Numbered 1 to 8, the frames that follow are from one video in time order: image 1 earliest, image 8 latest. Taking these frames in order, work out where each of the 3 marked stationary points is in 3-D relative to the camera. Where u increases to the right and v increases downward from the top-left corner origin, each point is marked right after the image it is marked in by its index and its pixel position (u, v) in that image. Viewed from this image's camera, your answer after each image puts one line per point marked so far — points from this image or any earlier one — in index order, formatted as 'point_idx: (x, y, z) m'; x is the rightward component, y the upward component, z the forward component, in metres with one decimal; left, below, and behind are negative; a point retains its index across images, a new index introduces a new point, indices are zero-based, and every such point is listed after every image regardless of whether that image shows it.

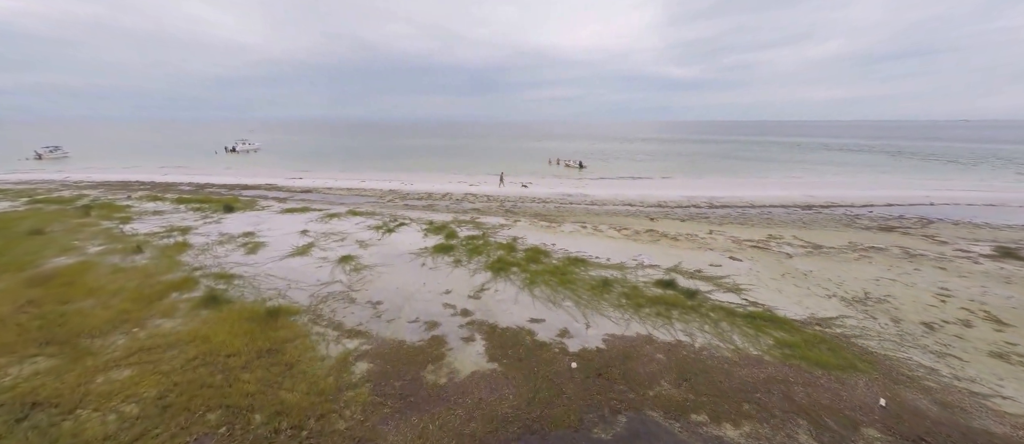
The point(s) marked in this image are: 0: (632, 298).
0: (+2.9, -1.9, +7.8) m
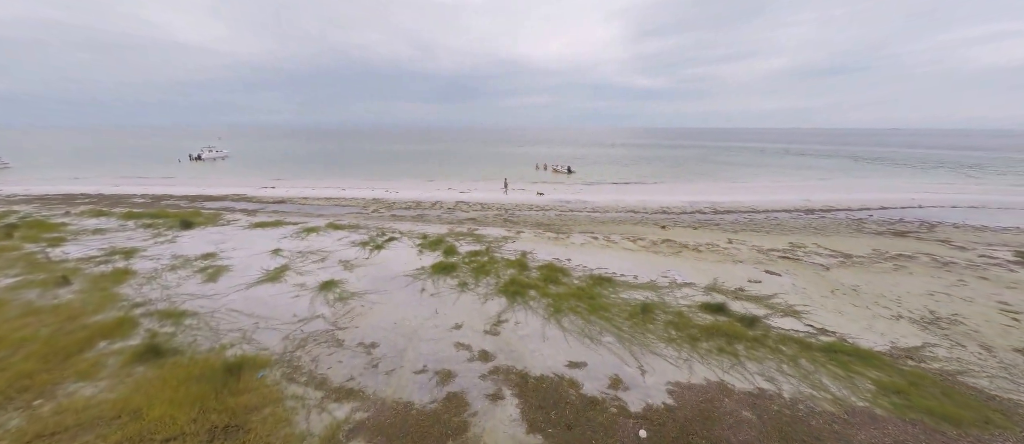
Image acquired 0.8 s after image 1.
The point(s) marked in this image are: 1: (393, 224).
0: (+3.5, -2.2, +6.6) m
1: (-6.1, -0.1, +16.5) m
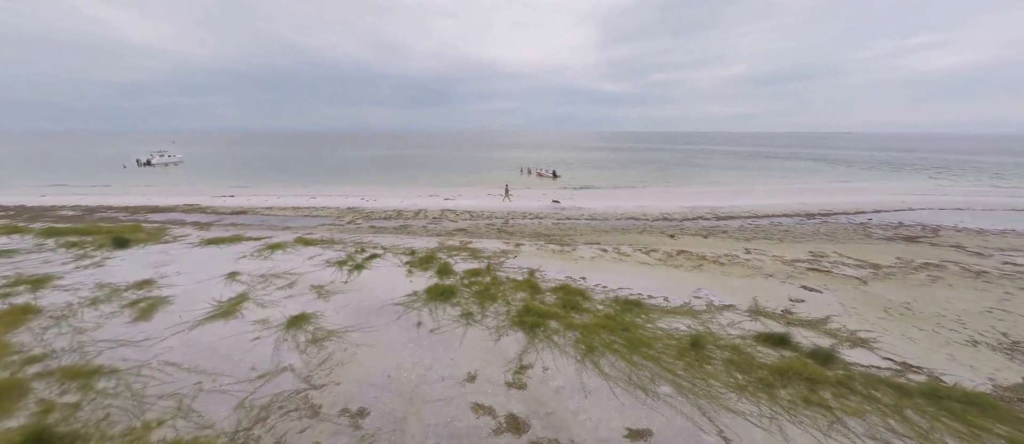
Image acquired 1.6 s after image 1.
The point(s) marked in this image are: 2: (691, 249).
0: (+4.0, -2.5, +5.4) m
1: (-6.3, -0.6, +14.6) m
2: (+6.6, -1.0, +11.7) m
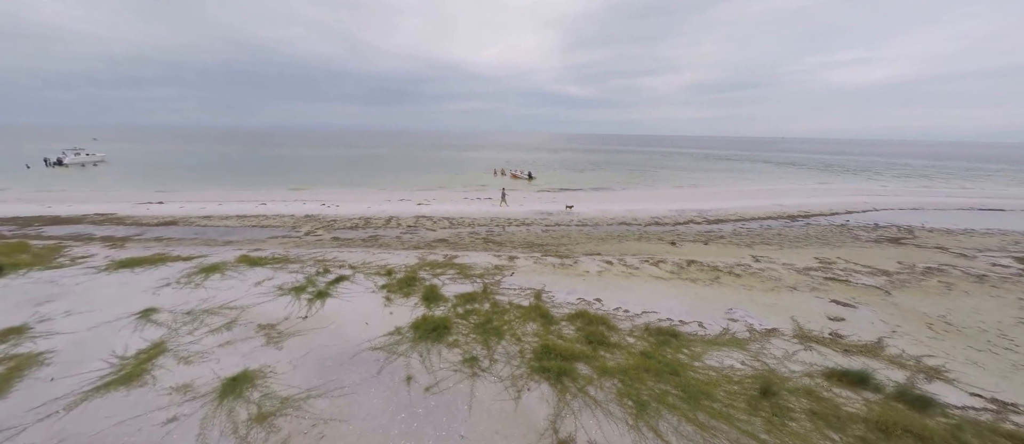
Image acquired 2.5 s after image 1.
0: (+4.5, -2.8, +4.4) m
1: (-6.8, -1.1, +12.5) m
2: (+6.4, -1.3, +10.9) m
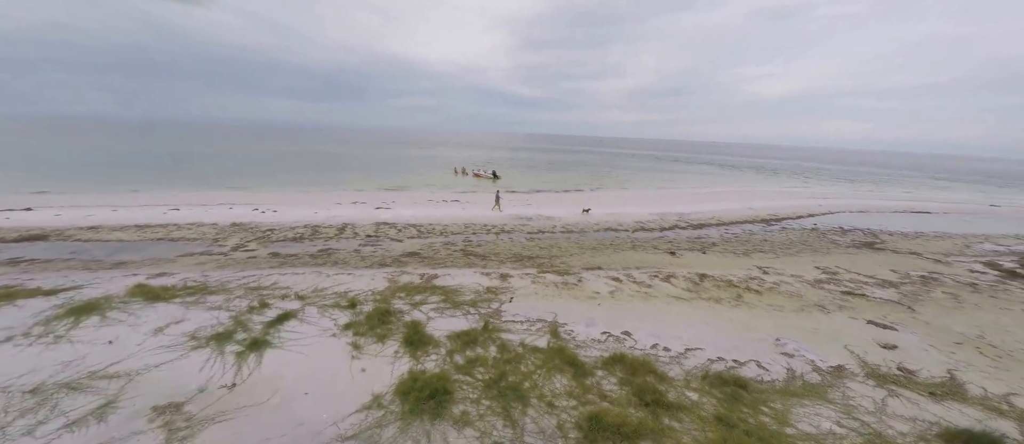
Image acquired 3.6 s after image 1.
0: (+5.2, -3.2, +3.3) m
1: (-7.1, -1.6, +9.7) m
2: (+6.2, -1.6, +10.0) m
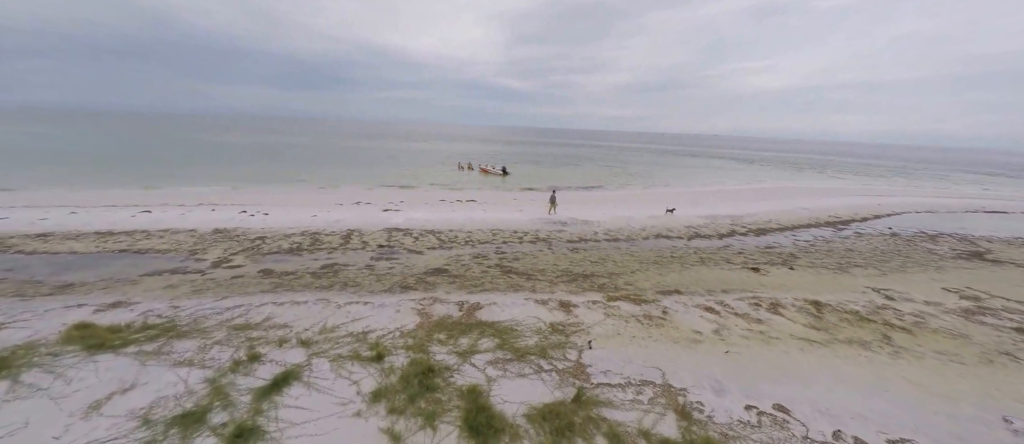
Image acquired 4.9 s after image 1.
0: (+6.9, -3.6, +1.3) m
1: (-5.5, -1.9, +7.5) m
2: (+7.7, -1.9, +8.0) m
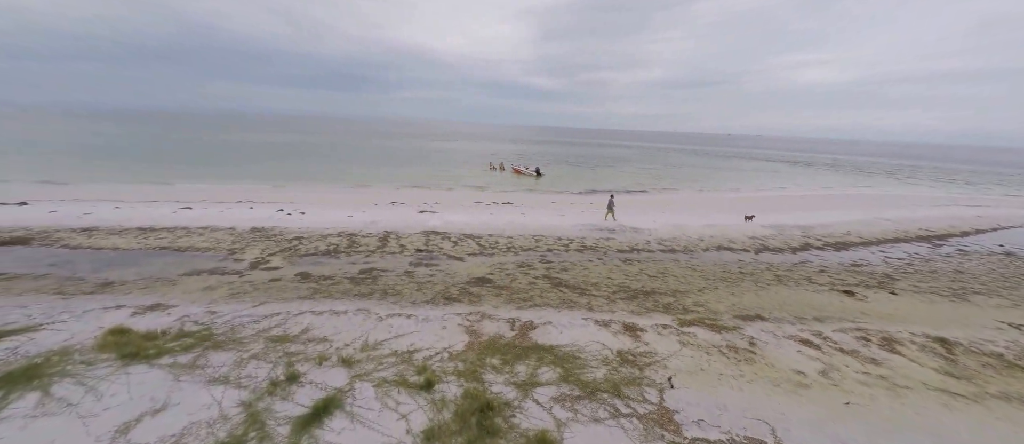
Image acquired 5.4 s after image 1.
0: (+7.6, -4.0, -0.1) m
1: (-4.3, -2.0, +6.9) m
2: (+8.9, -2.3, +6.6) m
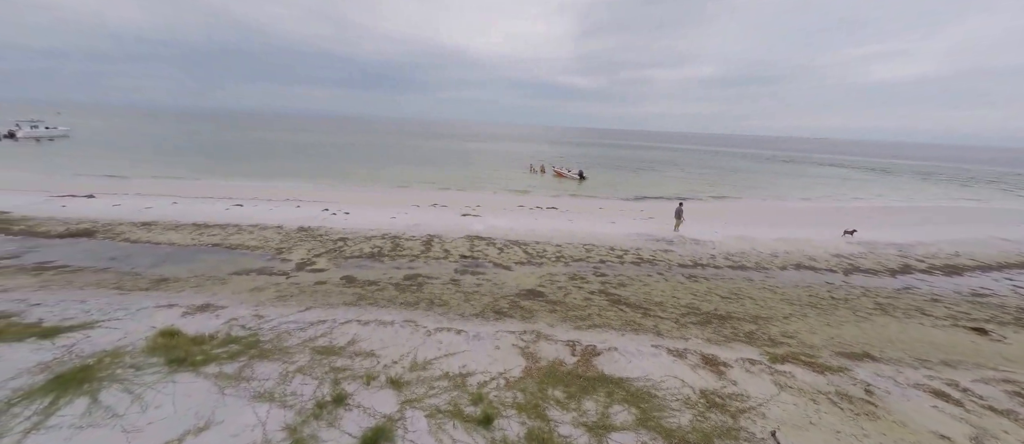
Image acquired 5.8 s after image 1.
0: (+8.0, -4.4, -1.4) m
1: (-3.2, -2.0, +6.6) m
2: (+10.0, -2.8, +5.1) m
